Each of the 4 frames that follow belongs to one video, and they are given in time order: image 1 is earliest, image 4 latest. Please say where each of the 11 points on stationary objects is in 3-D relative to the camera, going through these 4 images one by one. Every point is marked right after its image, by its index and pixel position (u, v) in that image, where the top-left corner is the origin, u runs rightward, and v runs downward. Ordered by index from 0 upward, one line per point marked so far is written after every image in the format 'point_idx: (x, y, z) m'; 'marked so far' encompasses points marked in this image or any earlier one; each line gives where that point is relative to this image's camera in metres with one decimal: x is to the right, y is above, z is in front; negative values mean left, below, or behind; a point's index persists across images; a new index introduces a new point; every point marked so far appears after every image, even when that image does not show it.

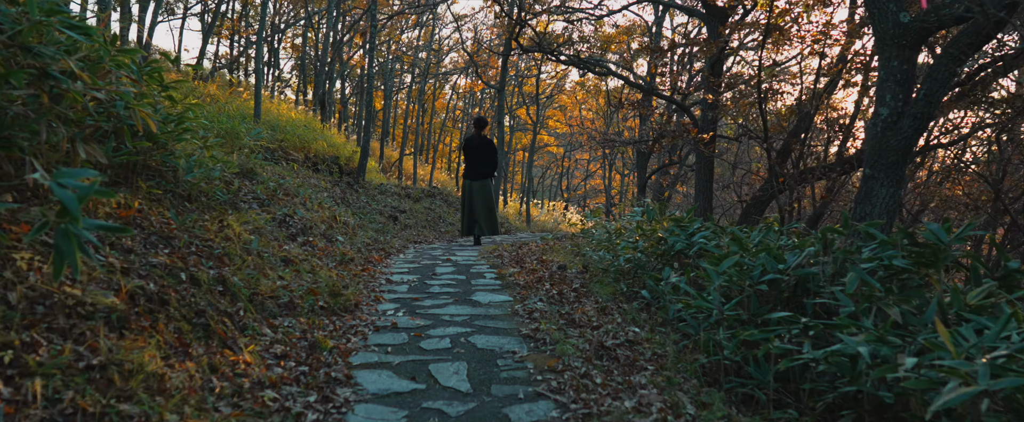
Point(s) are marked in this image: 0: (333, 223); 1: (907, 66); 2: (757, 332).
0: (-2.3, -0.2, +9.8) m
1: (+2.9, +1.1, +5.5) m
2: (+1.4, -0.7, +4.3) m
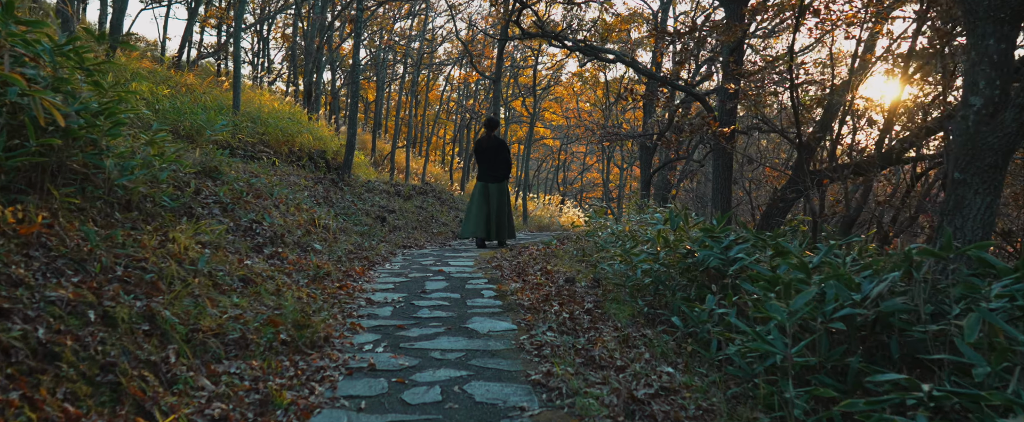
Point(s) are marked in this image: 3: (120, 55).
0: (-2.3, -0.2, +8.7) m
1: (+2.9, +1.0, +4.5) m
2: (+1.5, -0.8, +3.2) m
3: (-7.5, +3.0, +14.5) m
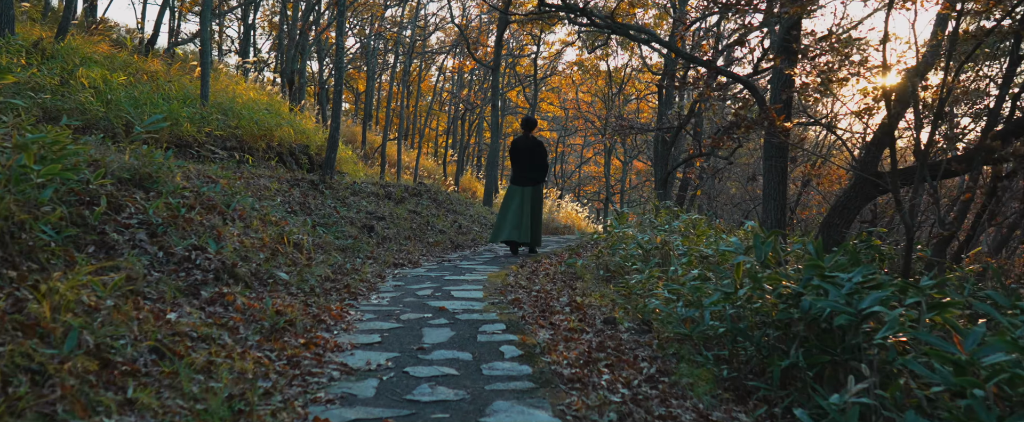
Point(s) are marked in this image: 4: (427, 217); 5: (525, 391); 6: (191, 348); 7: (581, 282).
0: (-2.2, -0.4, +7.0) m
1: (+3.1, +0.8, +2.8) m
2: (+1.7, -1.0, +1.5) m
3: (-7.4, +2.9, +12.6) m
4: (-1.4, -0.1, +12.4) m
5: (+0.1, -0.9, +4.0) m
6: (-1.7, -0.7, +3.8) m
7: (+0.7, -0.7, +7.8) m
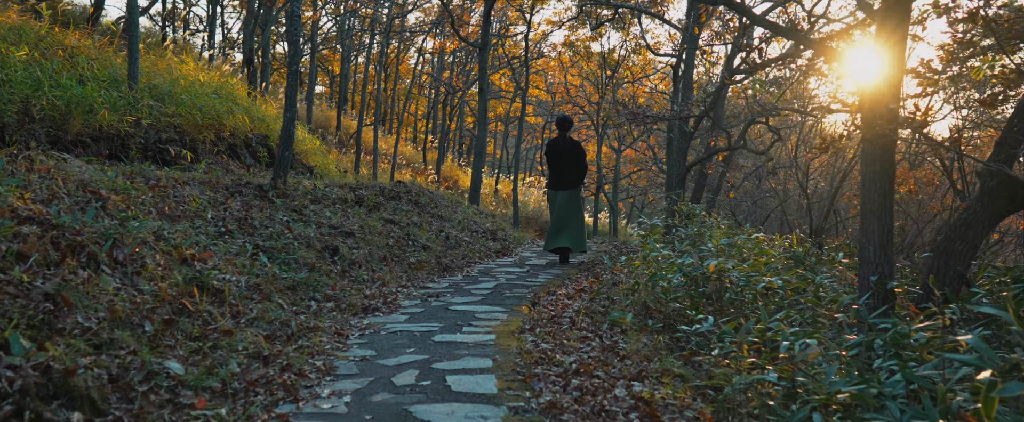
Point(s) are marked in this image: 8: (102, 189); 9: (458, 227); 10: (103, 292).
0: (-2.0, -0.6, +4.6) m
1: (+3.4, +0.5, +0.5) m
2: (+2.0, -1.4, -0.8) m
3: (-7.5, +2.8, +10.0) m
4: (-1.4, -0.2, +10.0) m
5: (+0.3, -1.3, +1.7) m
6: (-1.4, -1.0, +1.4) m
7: (+0.9, -1.0, +5.5) m
8: (-3.1, +0.2, +5.6) m
9: (-0.9, -0.3, +11.8) m
10: (-2.2, -0.4, +4.0) m
